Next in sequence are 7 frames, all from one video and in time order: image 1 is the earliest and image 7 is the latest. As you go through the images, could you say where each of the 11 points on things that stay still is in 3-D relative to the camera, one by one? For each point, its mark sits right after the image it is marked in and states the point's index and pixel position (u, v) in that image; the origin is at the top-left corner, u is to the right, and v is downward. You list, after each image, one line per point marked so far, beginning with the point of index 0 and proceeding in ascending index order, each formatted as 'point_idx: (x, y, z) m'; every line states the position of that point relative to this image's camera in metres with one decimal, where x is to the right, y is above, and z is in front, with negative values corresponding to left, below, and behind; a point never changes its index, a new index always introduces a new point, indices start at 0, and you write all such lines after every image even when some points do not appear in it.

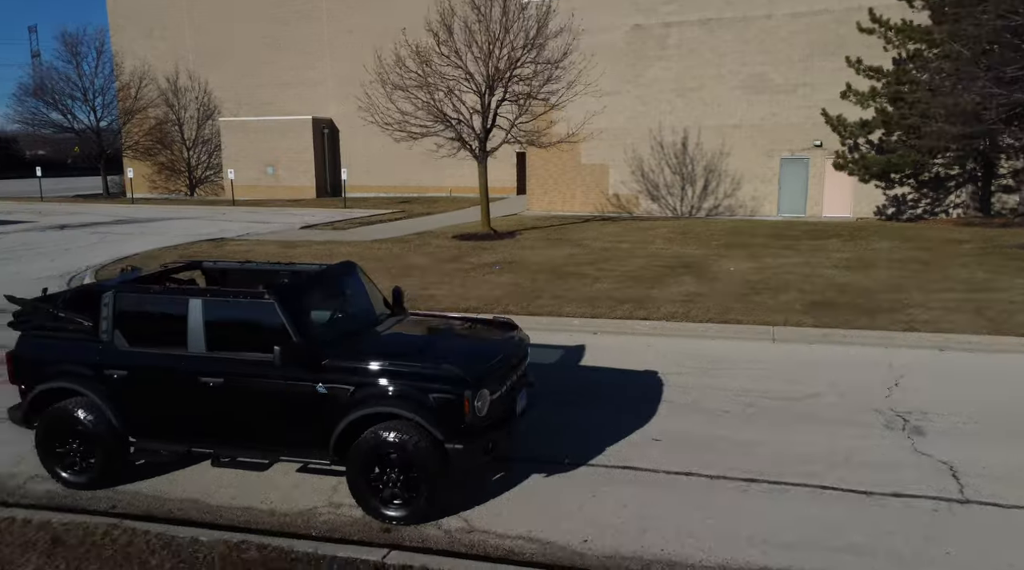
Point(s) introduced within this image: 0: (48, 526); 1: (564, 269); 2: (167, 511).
0: (-3.1, -1.6, +4.8) m
1: (+1.1, +0.3, +14.7) m
2: (-2.5, -1.6, +5.2) m
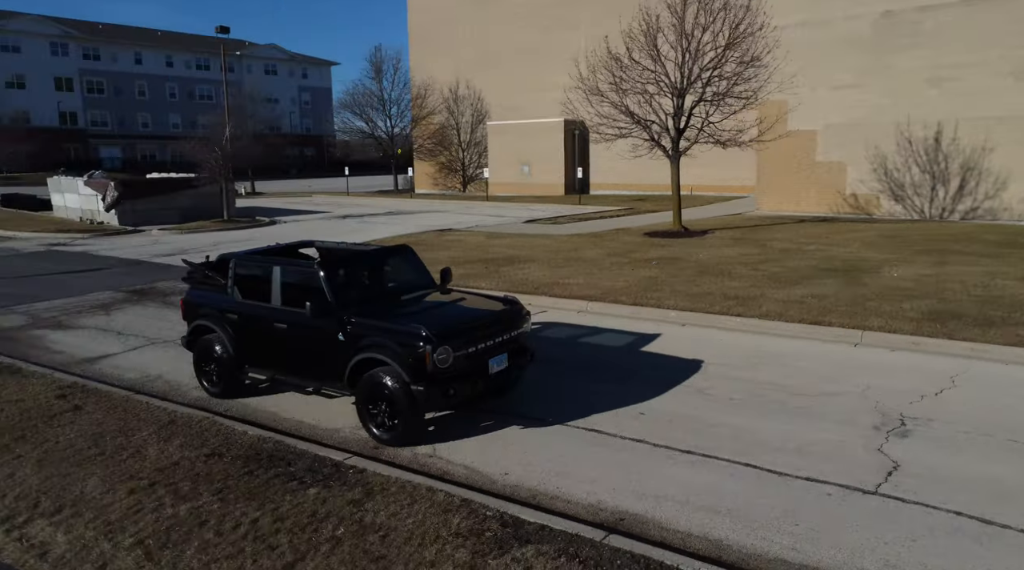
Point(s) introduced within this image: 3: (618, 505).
0: (-3.3, -1.3, +7.0) m
1: (+4.2, +0.4, +14.8) m
2: (-2.6, -1.3, +7.2) m
3: (+0.7, -1.5, +4.9) m
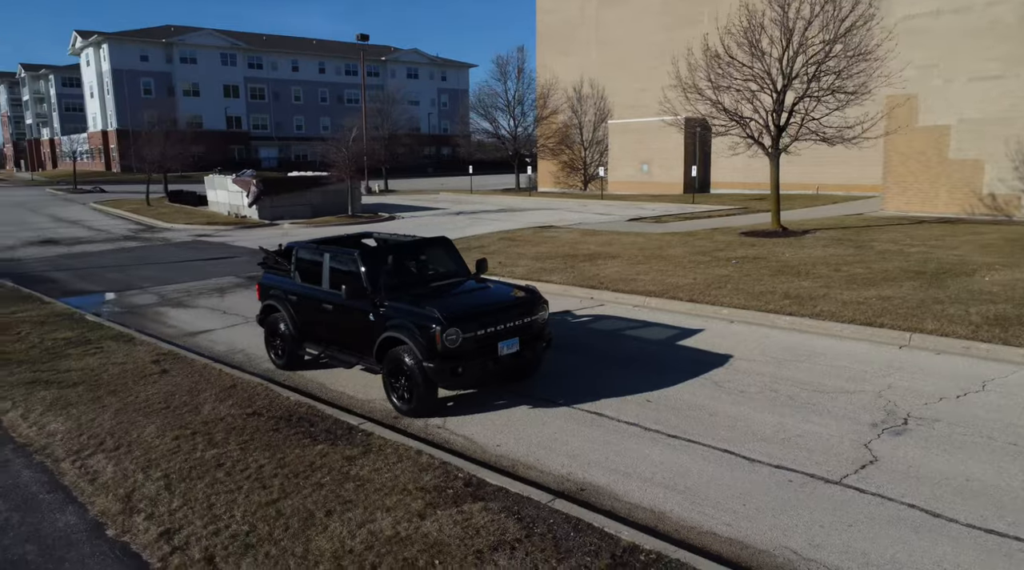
0: (-3.1, -1.1, +8.0) m
1: (+5.7, +0.4, +14.4) m
2: (-2.4, -1.1, +8.0) m
3: (+0.5, -1.4, +5.2) m
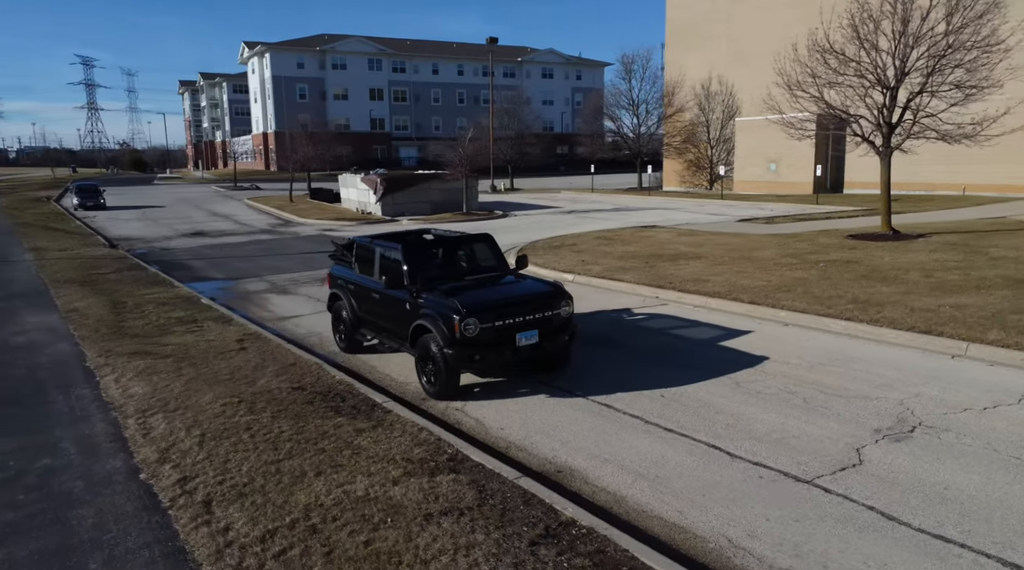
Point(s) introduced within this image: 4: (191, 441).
0: (-2.6, -0.9, +8.9) m
1: (+7.1, +0.2, +13.7) m
2: (-1.9, -1.0, +8.8) m
3: (+0.4, -1.3, +5.5) m
4: (-2.6, -1.3, +5.8) m
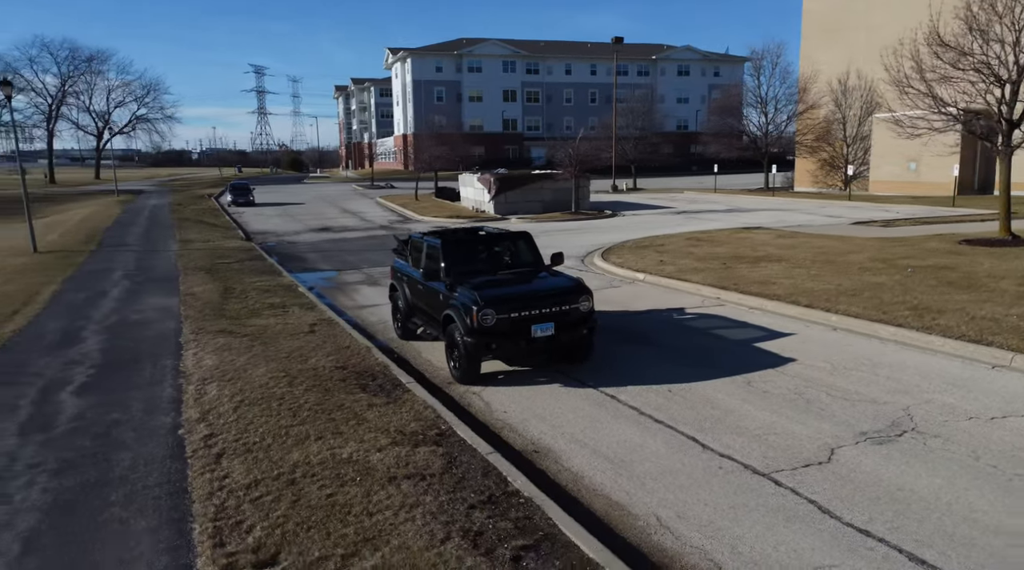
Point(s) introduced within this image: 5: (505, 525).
0: (-2.1, -0.8, +9.7) m
1: (+8.3, +0.1, +12.8) m
2: (-1.5, -0.9, +9.5) m
3: (+0.3, -1.3, +5.9) m
4: (-2.6, -1.1, +6.6) m
5: (-0.1, -1.4, +4.2) m
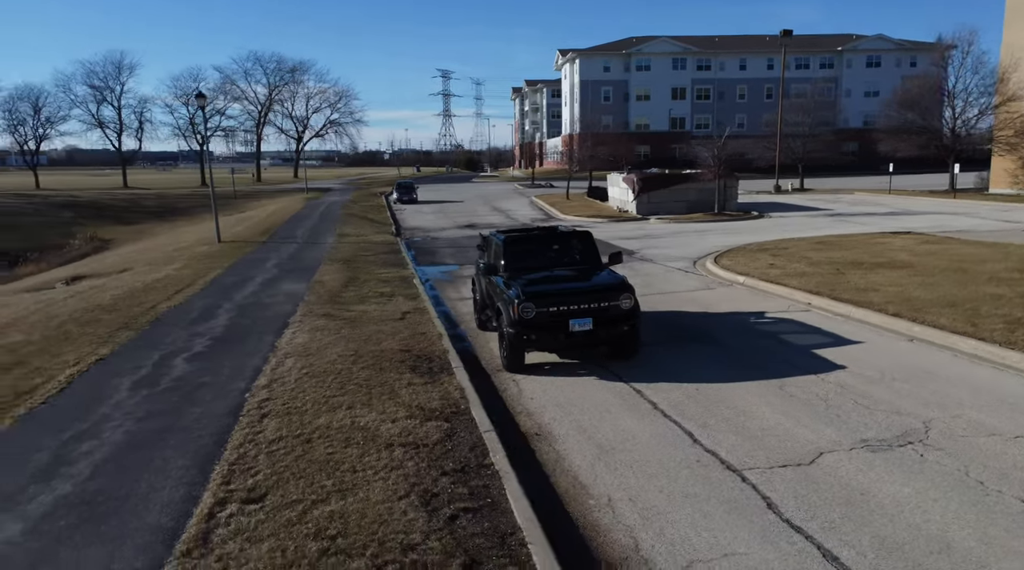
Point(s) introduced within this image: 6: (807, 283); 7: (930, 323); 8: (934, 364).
0: (-1.2, -0.7, +10.5) m
1: (+9.7, -0.1, +11.4) m
2: (-0.6, -0.8, +10.2) m
3: (+0.4, -1.2, +6.3) m
4: (-2.3, -1.0, +7.6) m
5: (-0.3, -1.3, +4.7) m
6: (+5.6, 0.0, +13.7) m
7: (+5.5, -0.5, +9.4) m
8: (+4.6, -0.9, +7.7) m
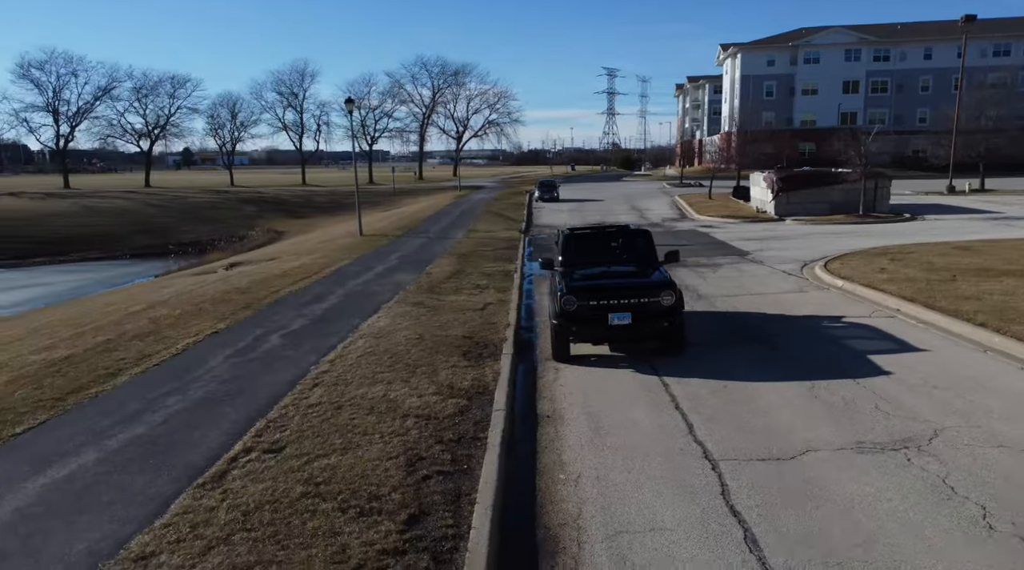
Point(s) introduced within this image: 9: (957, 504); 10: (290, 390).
0: (-0.2, -0.6, +11.1) m
1: (+10.6, -0.4, +9.9) m
2: (+0.3, -0.7, +10.7) m
3: (+0.5, -1.2, +6.7) m
4: (-1.8, -0.8, +8.5) m
5: (-0.5, -1.3, +5.3) m
6: (+7.1, -0.1, +12.9) m
7: (+6.2, -0.6, +8.7) m
8: (+4.9, -0.9, +7.2) m
9: (+2.7, -1.3, +4.3) m
10: (-2.2, -1.0, +7.2) m
